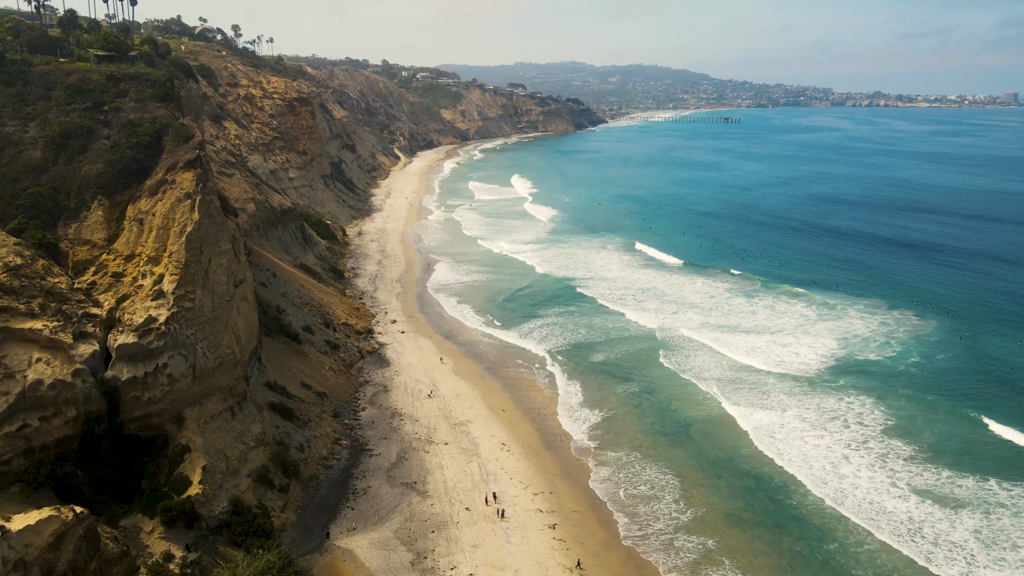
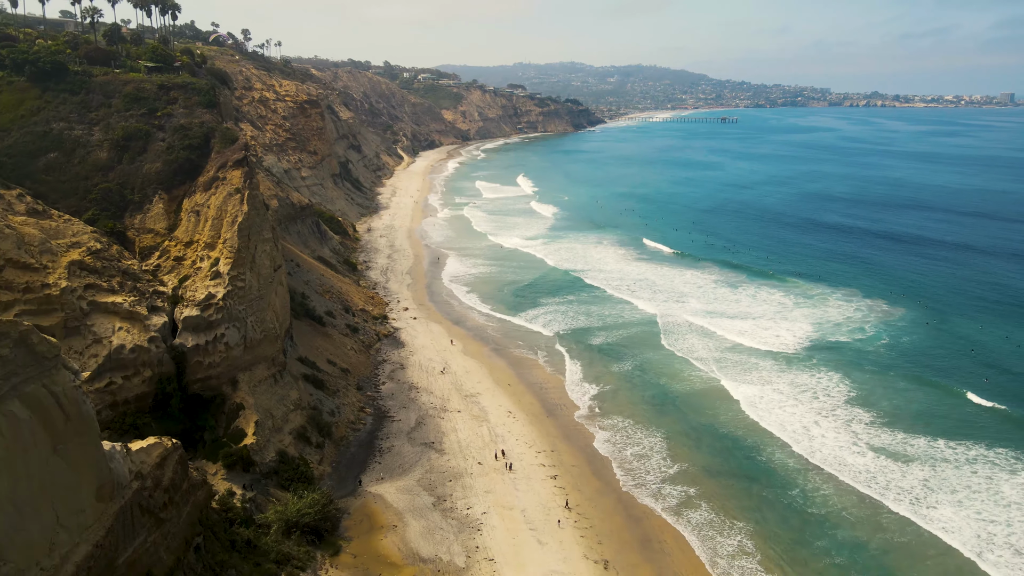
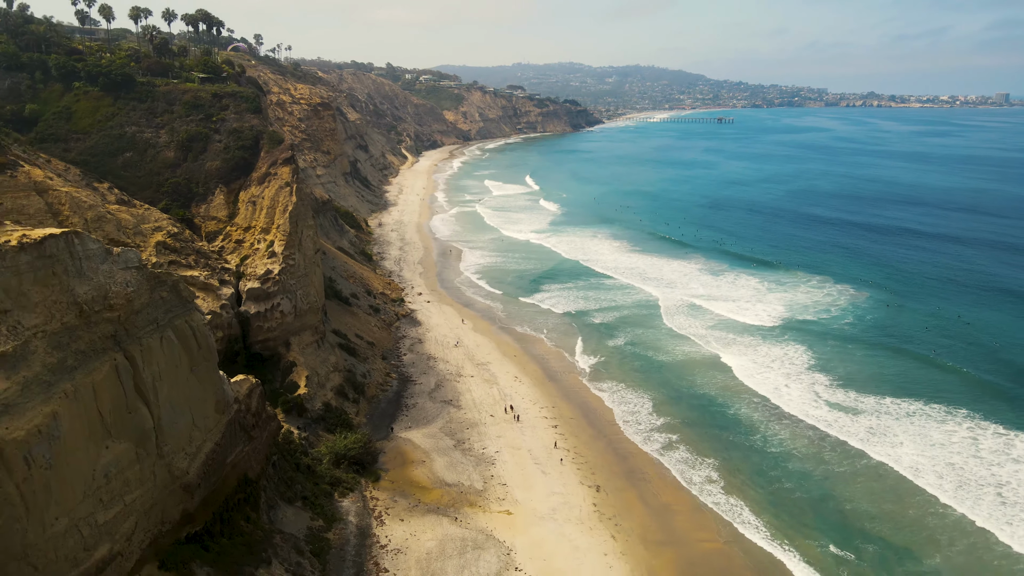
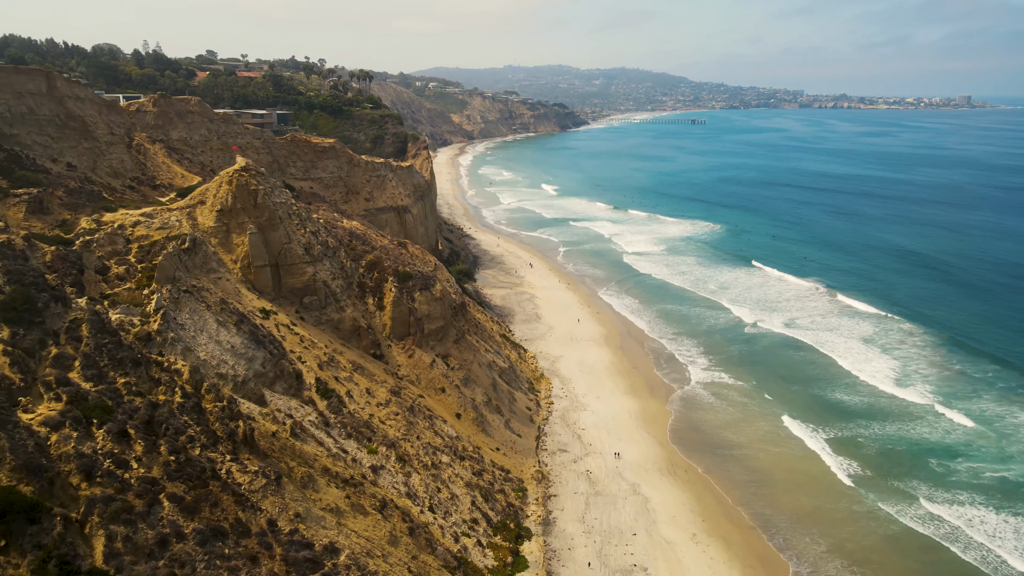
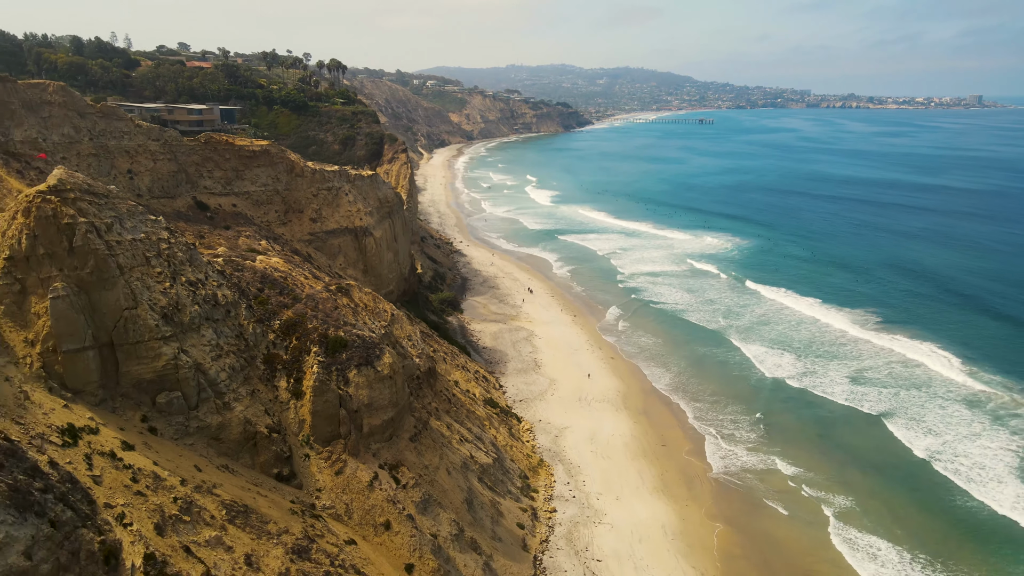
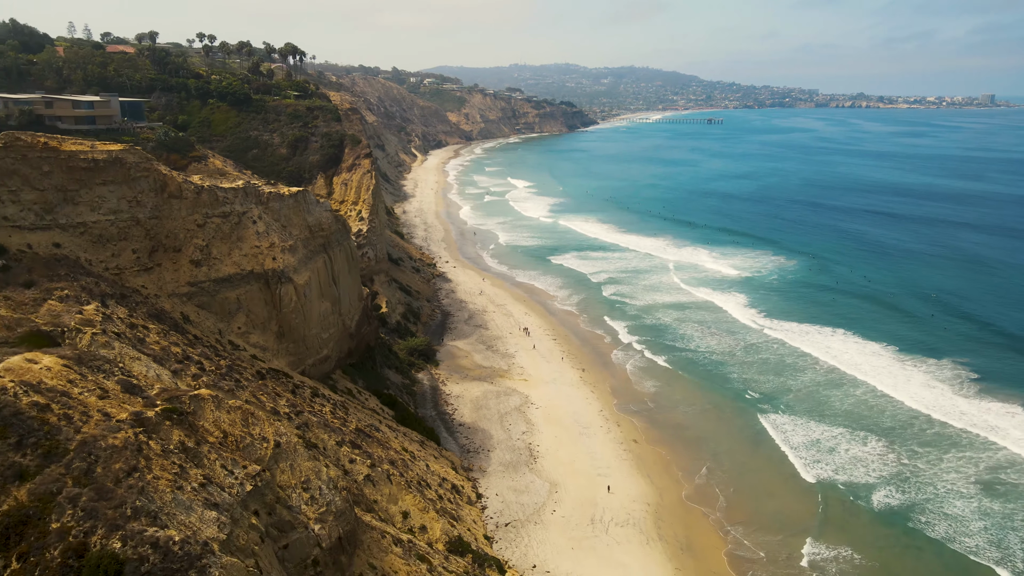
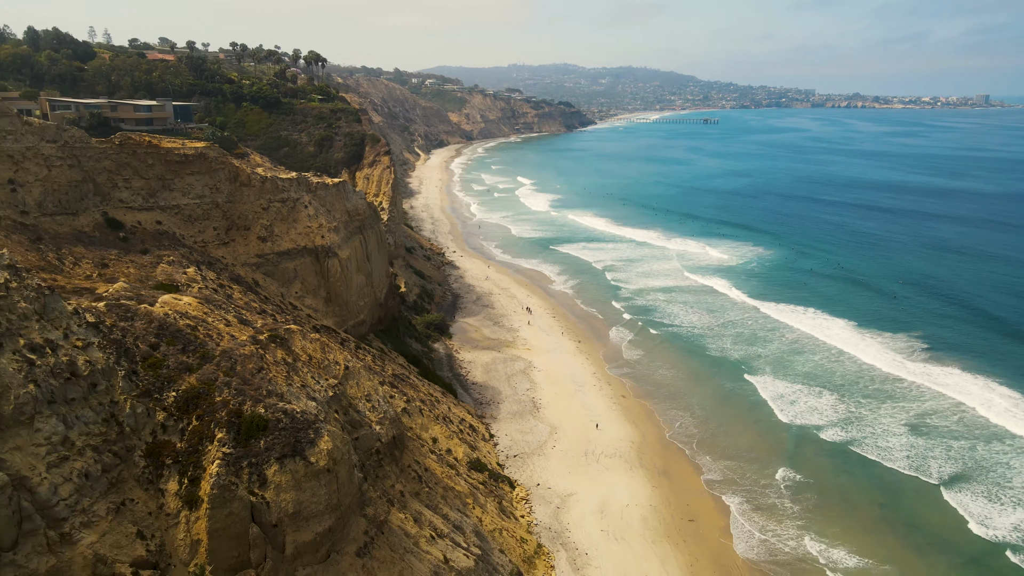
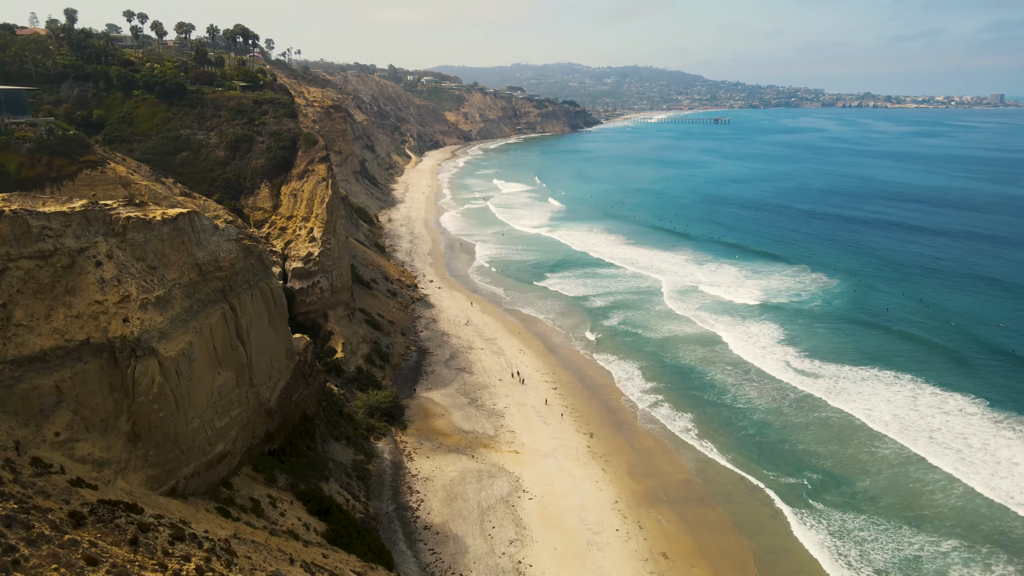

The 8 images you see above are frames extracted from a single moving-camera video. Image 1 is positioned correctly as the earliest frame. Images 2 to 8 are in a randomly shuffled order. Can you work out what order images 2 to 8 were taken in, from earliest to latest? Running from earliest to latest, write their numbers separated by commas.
2, 3, 8, 6, 7, 5, 4
